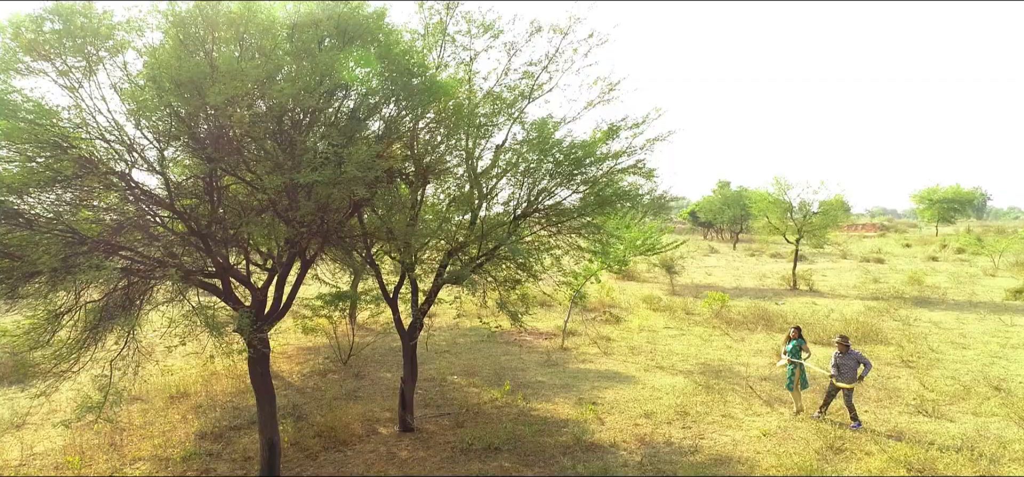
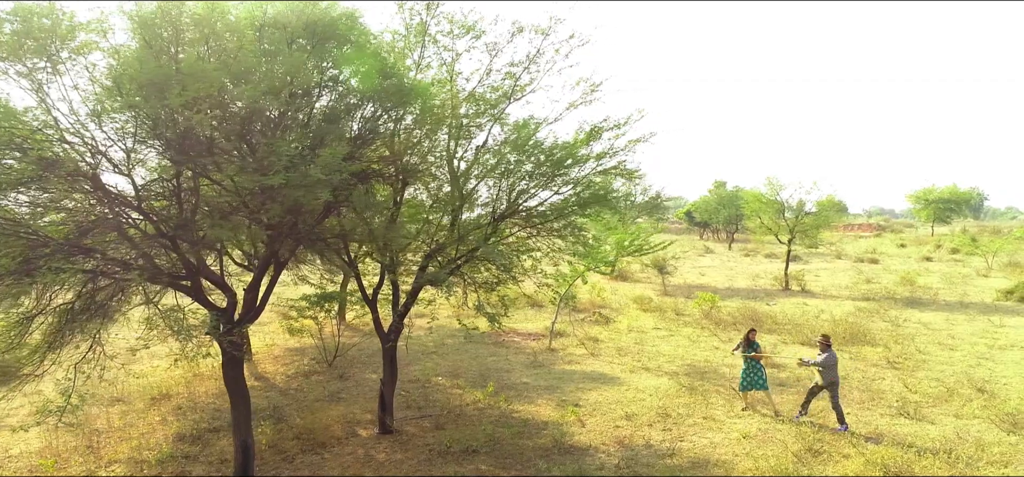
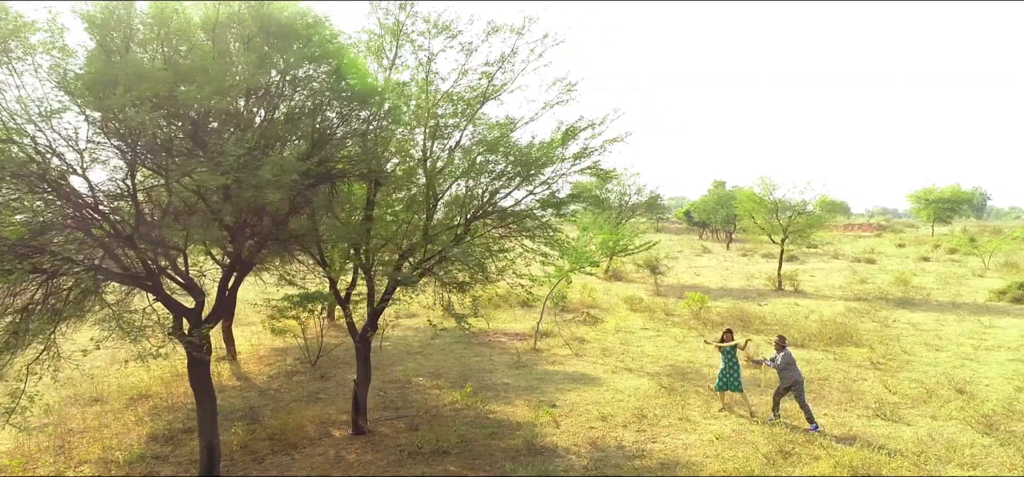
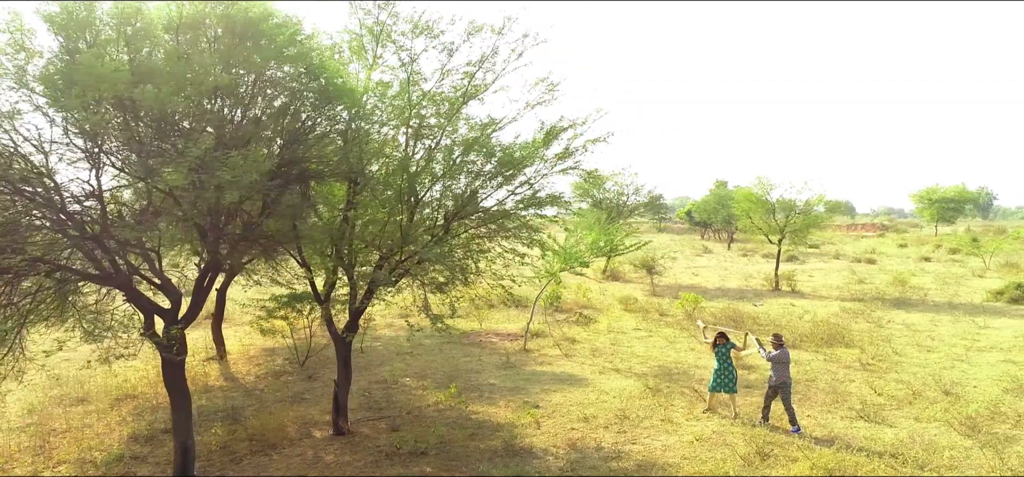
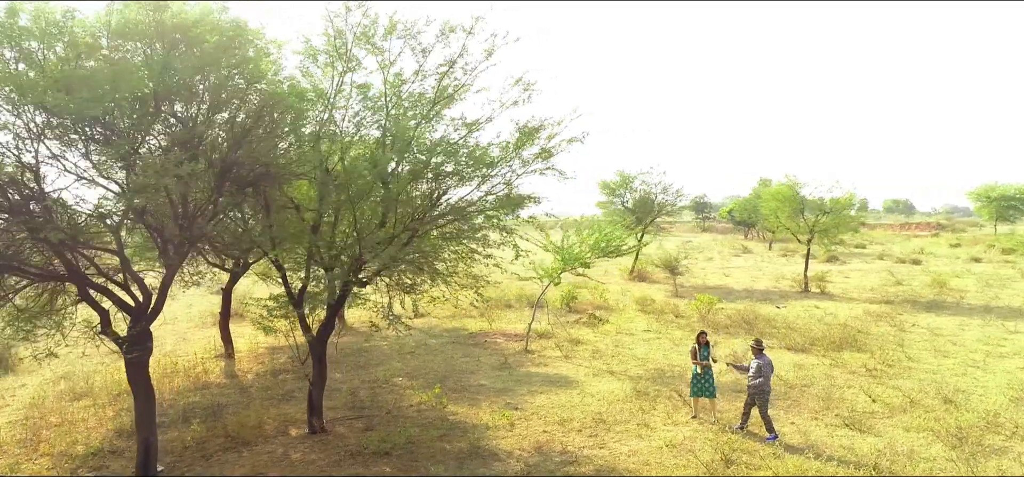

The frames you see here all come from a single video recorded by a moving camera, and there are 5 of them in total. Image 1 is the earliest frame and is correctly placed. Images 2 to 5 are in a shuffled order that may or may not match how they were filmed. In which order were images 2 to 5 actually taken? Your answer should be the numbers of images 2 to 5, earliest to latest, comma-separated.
2, 3, 4, 5
